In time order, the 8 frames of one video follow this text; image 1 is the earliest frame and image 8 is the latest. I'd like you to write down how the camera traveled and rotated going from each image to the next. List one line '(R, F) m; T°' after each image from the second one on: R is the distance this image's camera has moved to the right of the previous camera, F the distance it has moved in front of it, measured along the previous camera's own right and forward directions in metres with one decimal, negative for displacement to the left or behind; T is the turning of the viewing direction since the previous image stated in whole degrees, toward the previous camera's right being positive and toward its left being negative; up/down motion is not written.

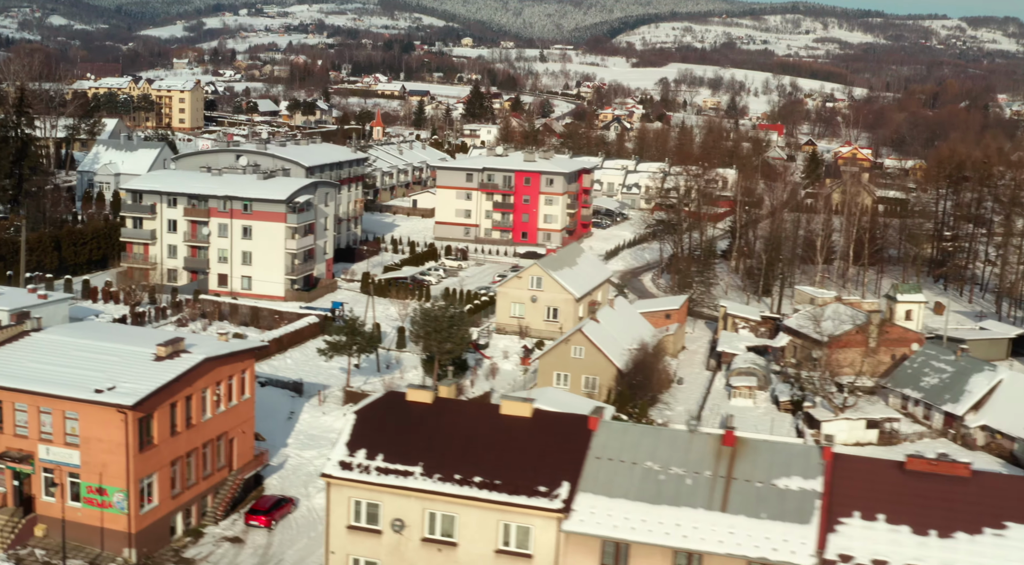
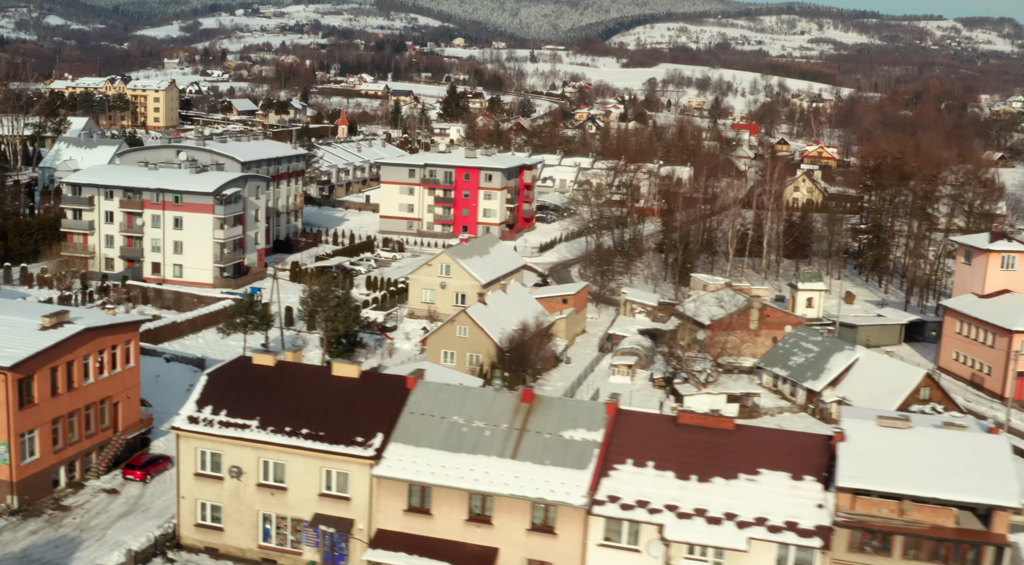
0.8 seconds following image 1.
(+3.0, -1.8) m; 0°
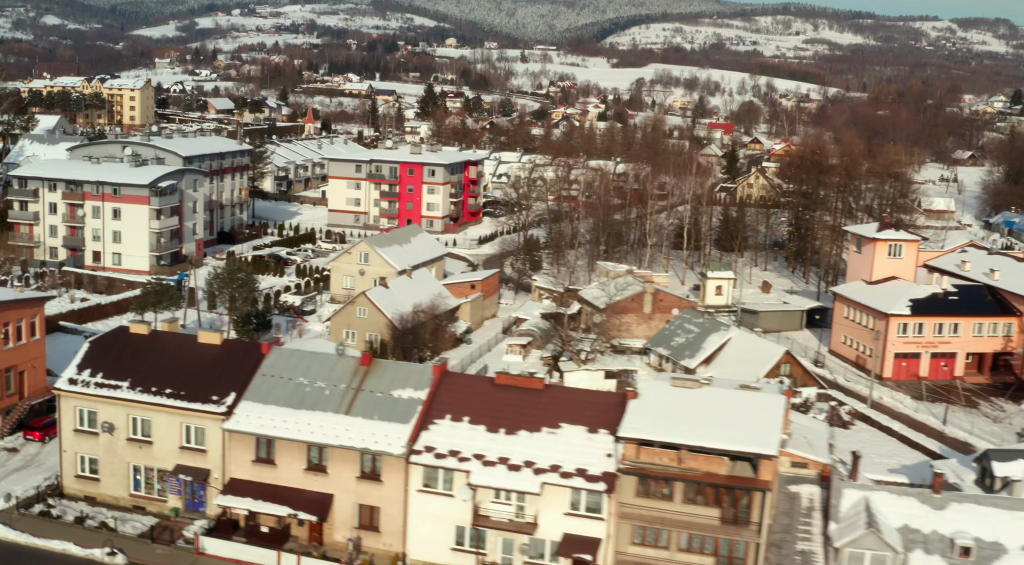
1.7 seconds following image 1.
(+3.0, -1.9) m; 0°
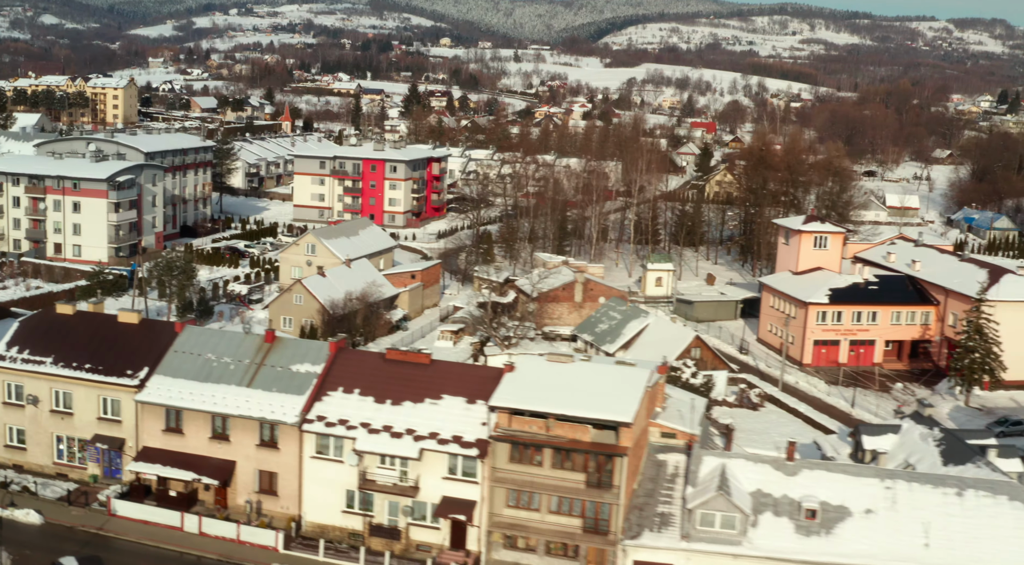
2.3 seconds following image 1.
(+2.2, -1.3) m; 0°
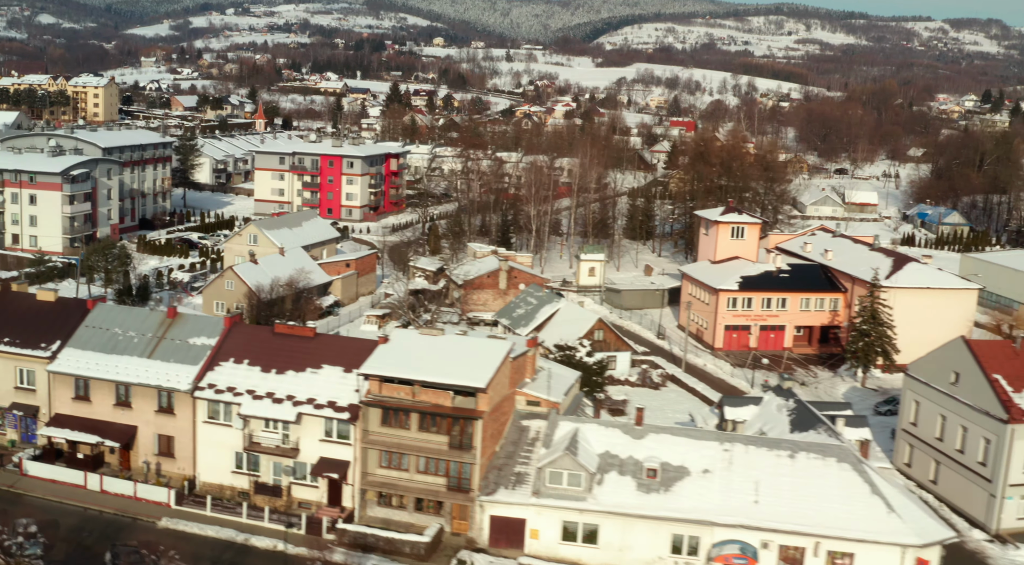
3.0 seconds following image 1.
(+2.7, -1.6) m; 0°
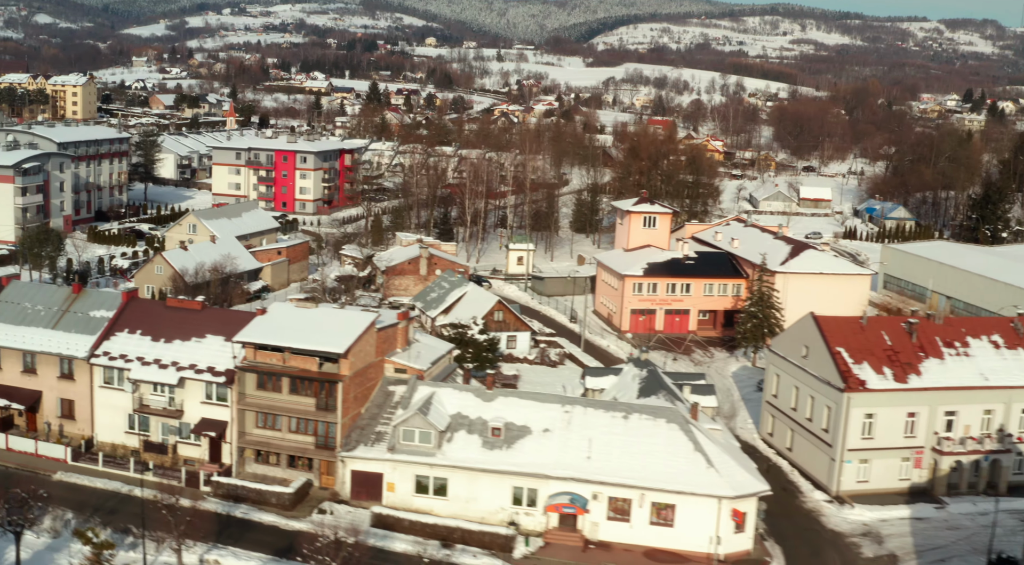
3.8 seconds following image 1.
(+3.1, -1.9) m; 0°
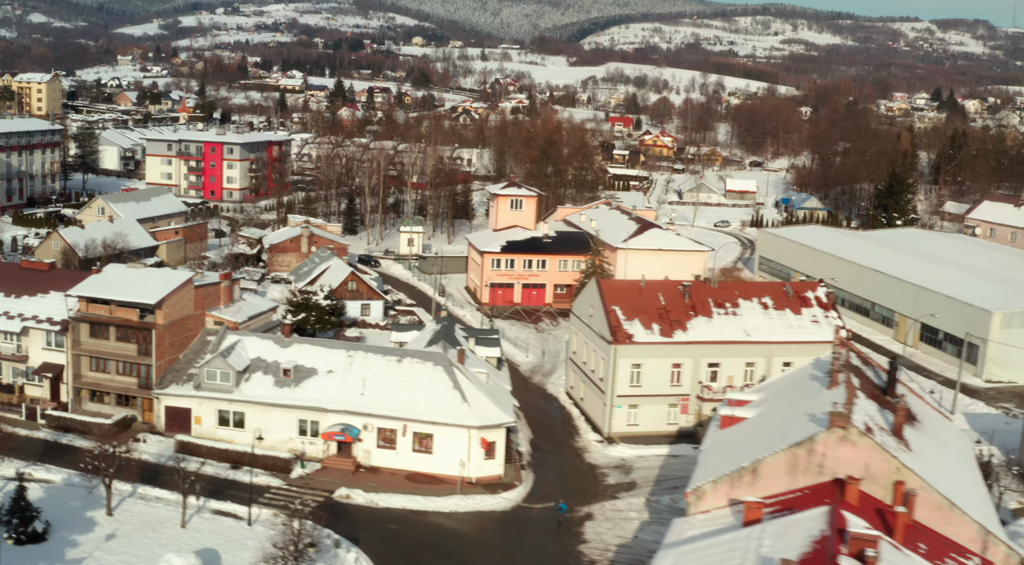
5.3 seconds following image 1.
(+5.5, -3.3) m; -1°
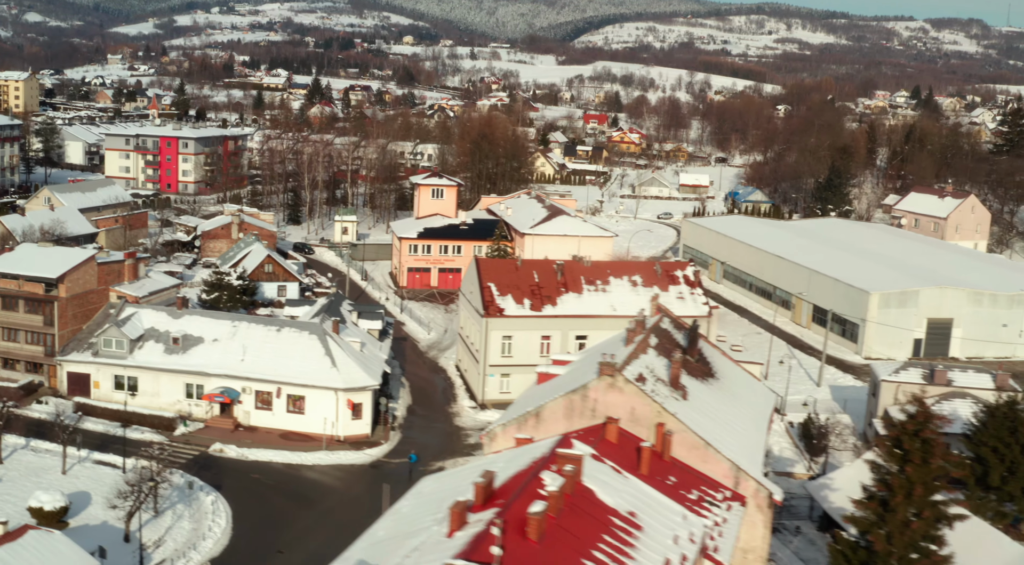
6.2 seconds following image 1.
(+3.8, -2.2) m; 0°
